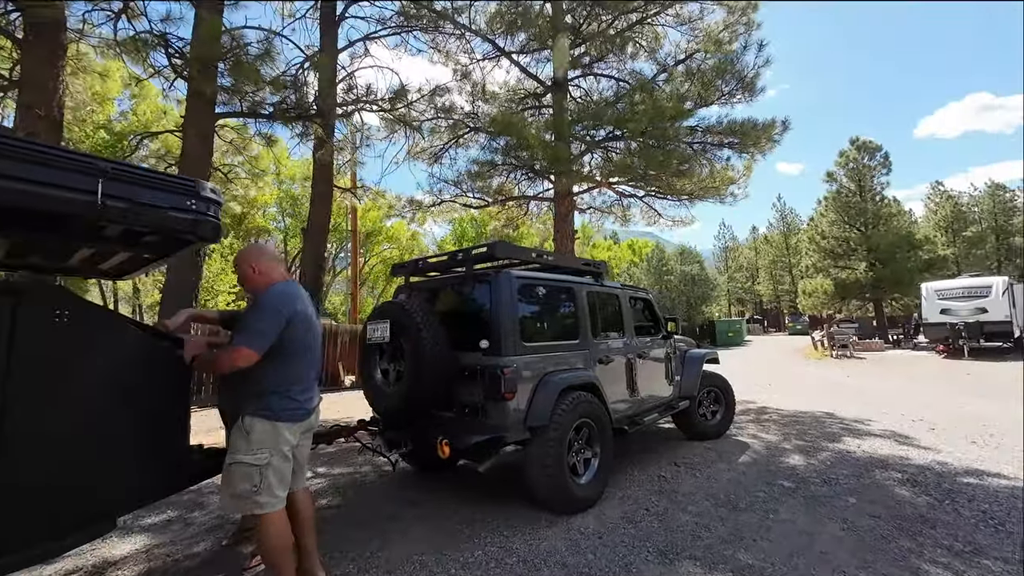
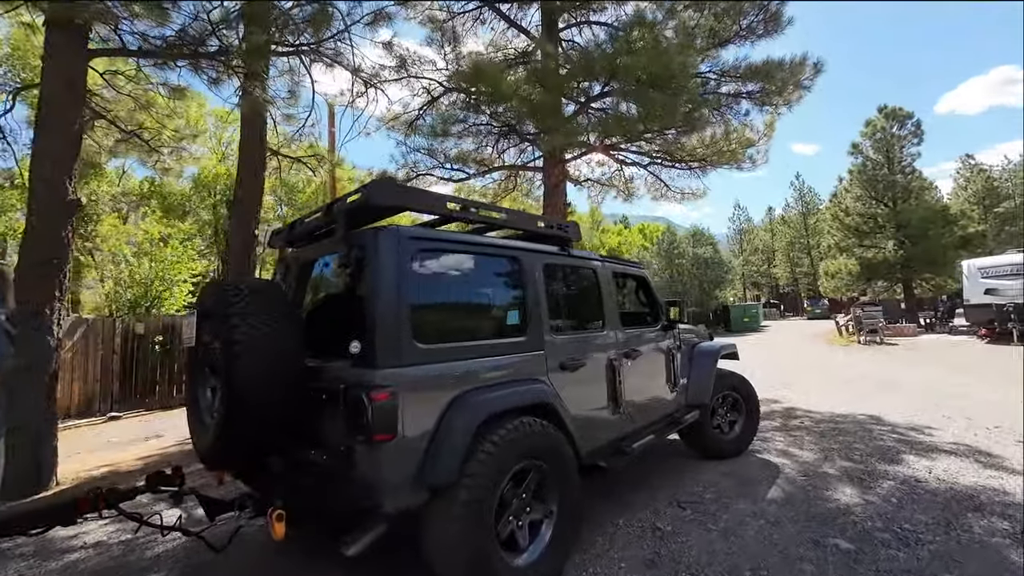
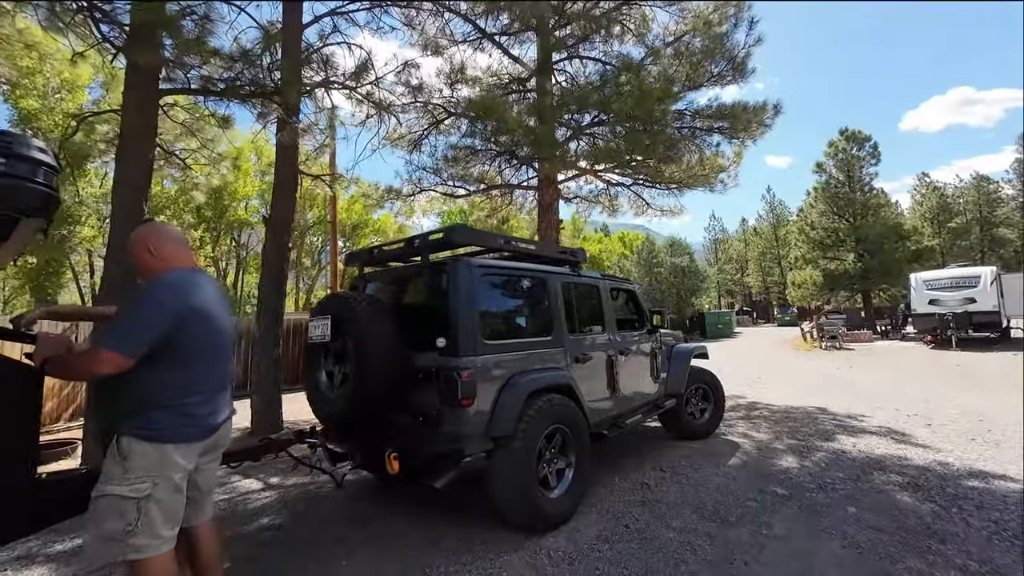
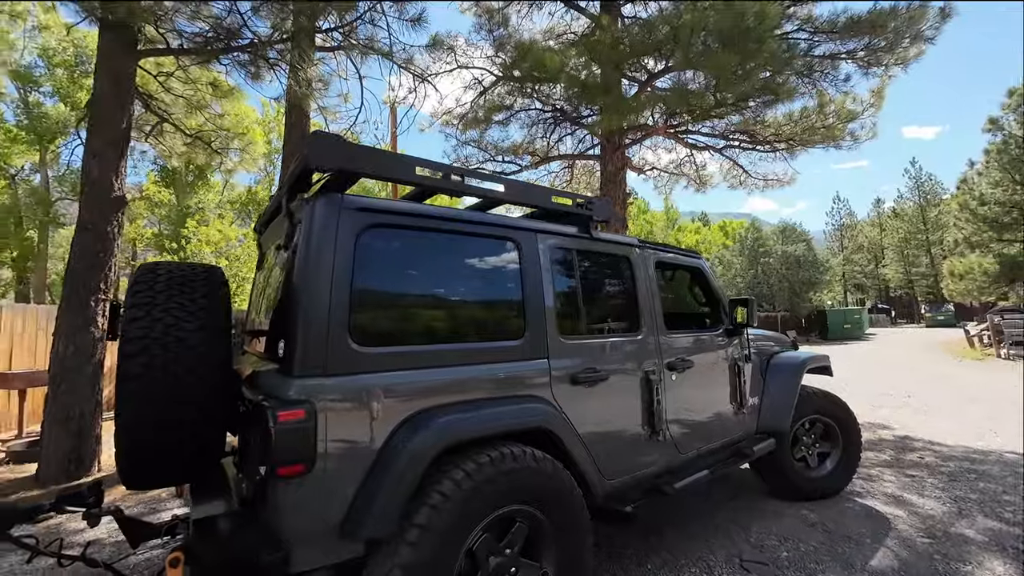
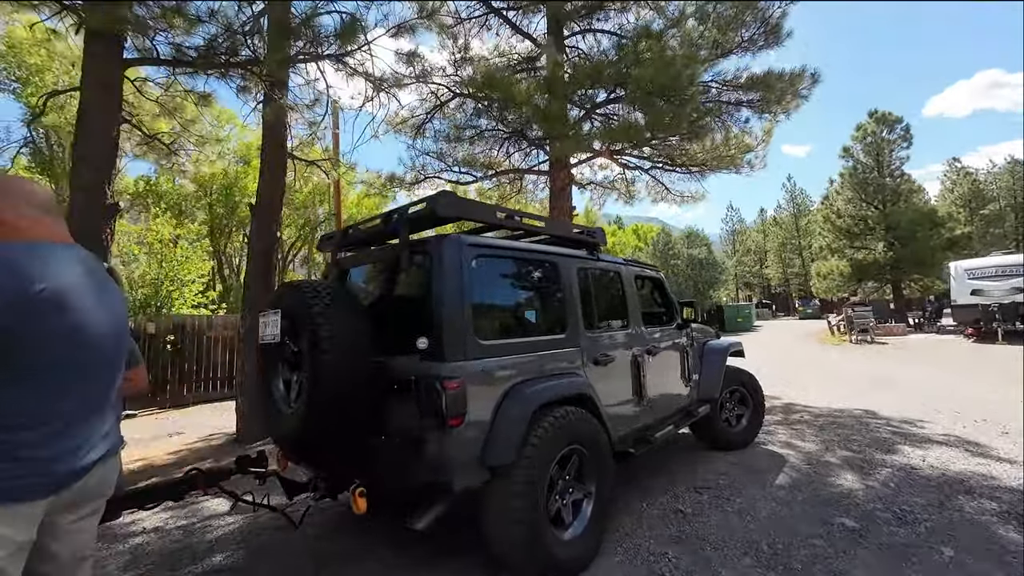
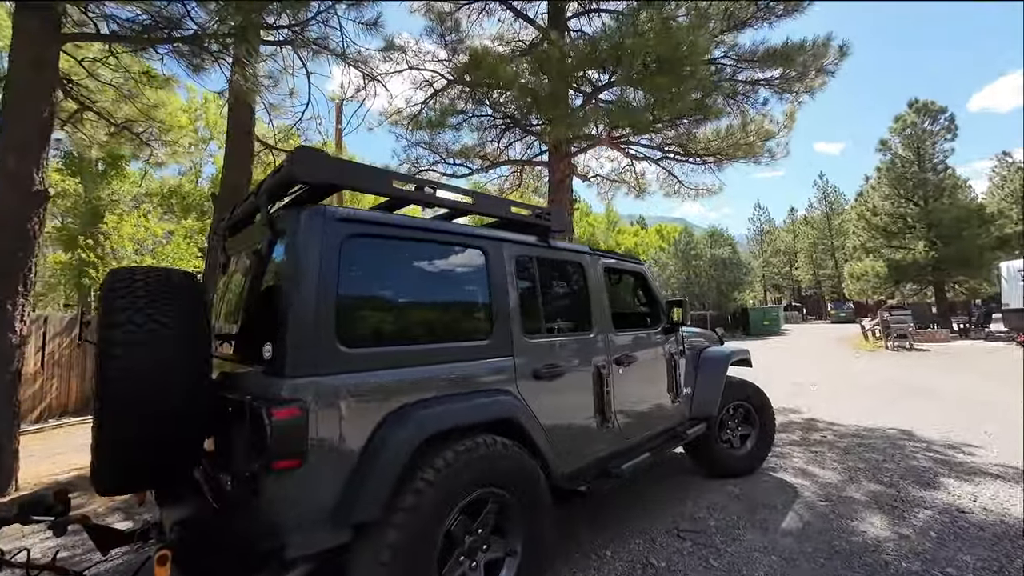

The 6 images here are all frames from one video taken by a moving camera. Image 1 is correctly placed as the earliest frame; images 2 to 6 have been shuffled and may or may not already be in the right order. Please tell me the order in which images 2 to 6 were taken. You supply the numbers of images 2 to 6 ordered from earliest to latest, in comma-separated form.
3, 5, 2, 6, 4
